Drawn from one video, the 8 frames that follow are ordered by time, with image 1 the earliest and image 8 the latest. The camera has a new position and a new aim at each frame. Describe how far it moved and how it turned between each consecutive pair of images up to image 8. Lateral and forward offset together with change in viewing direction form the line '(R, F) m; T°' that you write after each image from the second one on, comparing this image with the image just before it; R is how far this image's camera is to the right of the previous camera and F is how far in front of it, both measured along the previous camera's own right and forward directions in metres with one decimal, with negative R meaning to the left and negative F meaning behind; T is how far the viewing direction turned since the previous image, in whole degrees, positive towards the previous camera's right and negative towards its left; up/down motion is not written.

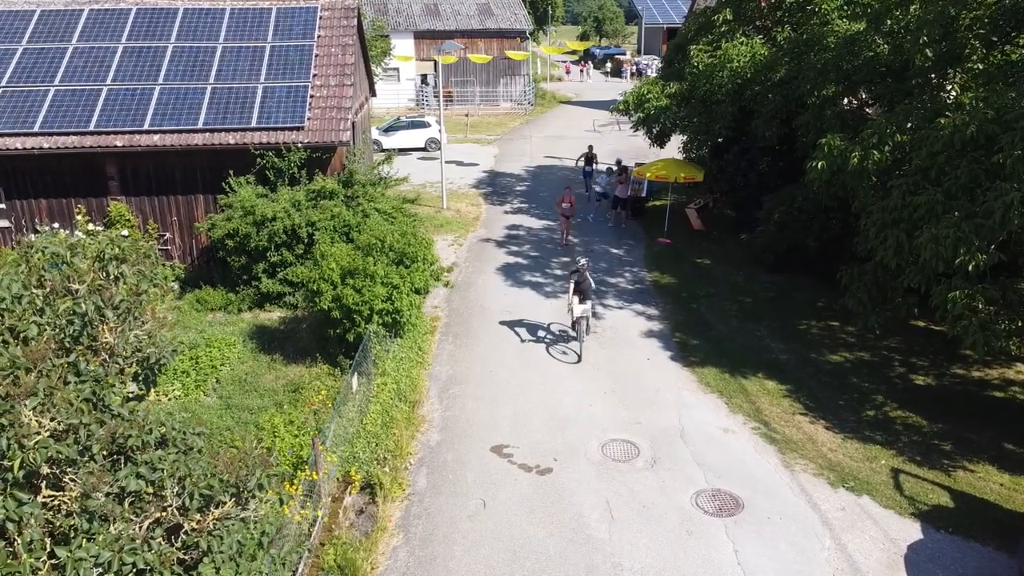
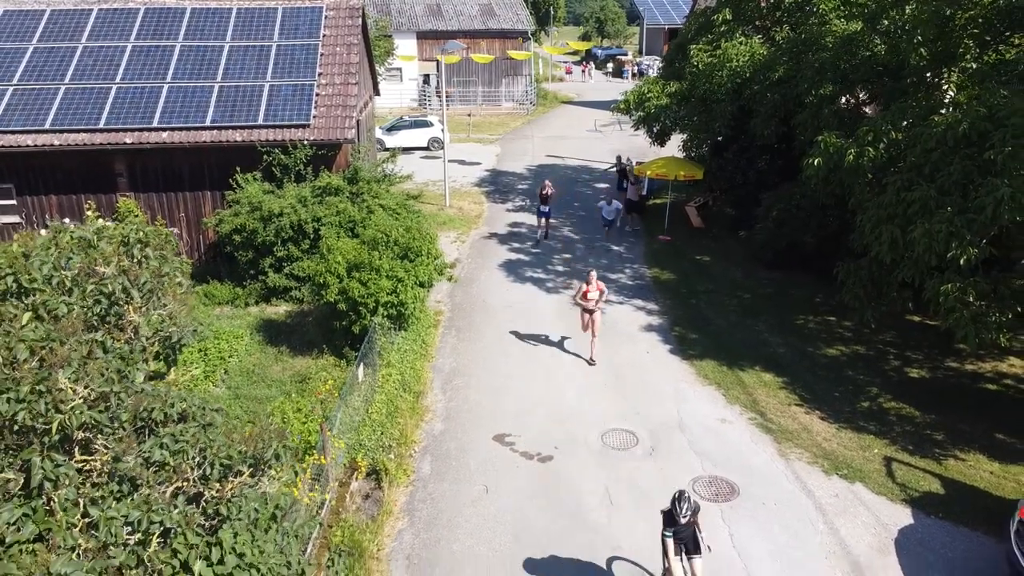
(0.0, -0.2) m; 0°
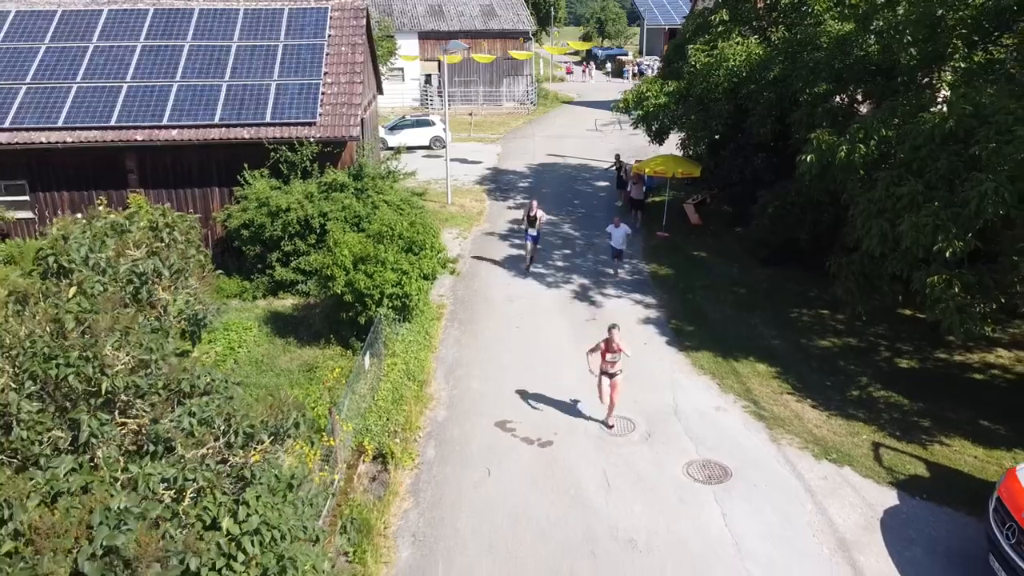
(0.0, -0.3) m; 0°
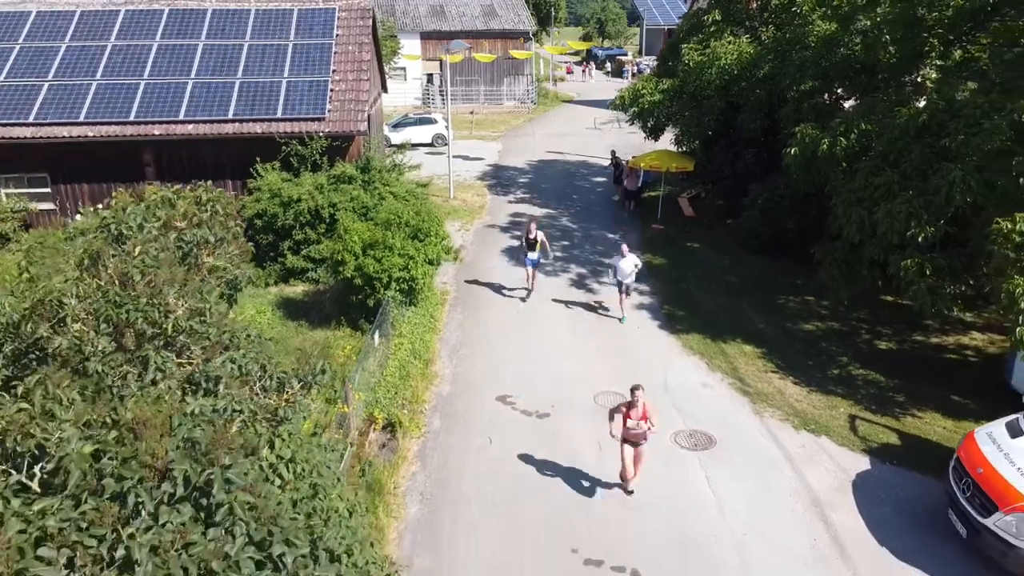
(0.0, -0.7) m; 0°
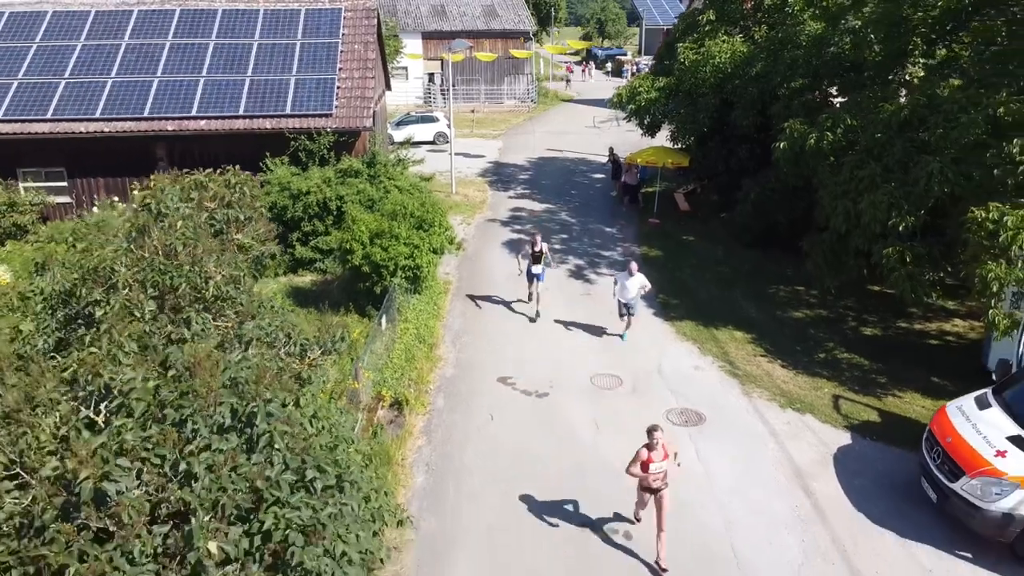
(0.0, -0.6) m; 0°
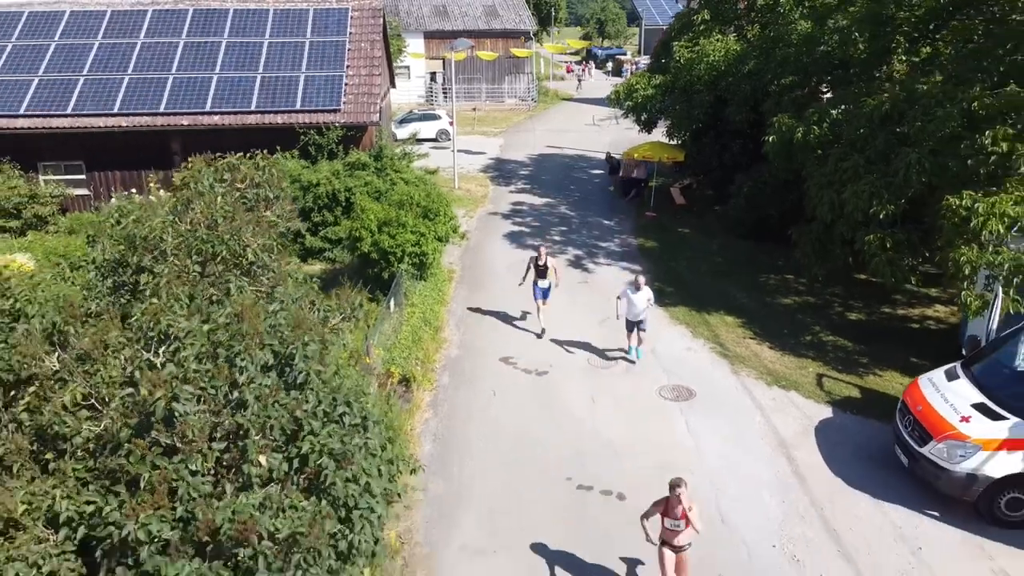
(0.0, -0.6) m; 0°
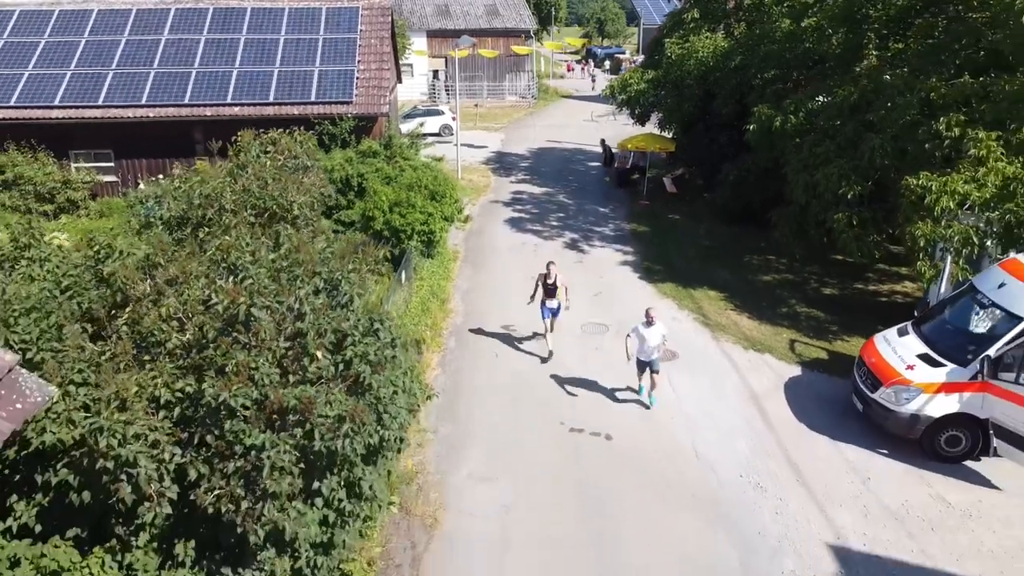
(0.0, -1.2) m; 0°
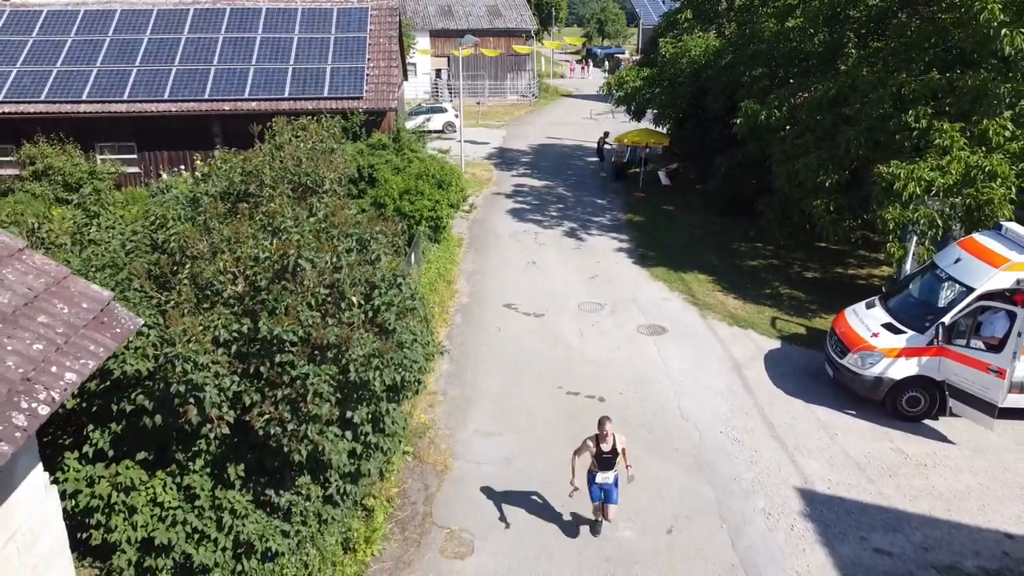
(0.0, -1.0) m; 0°
